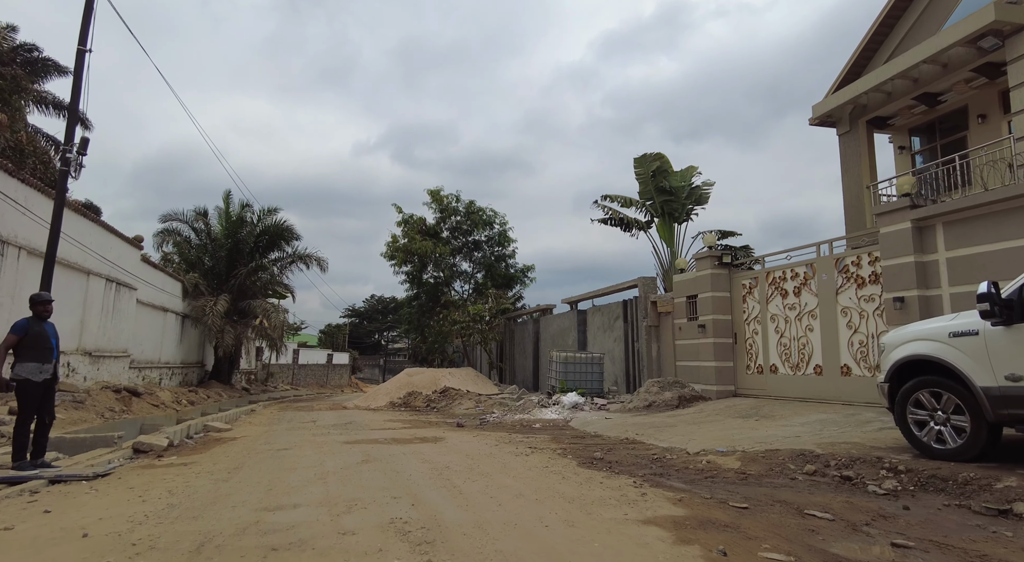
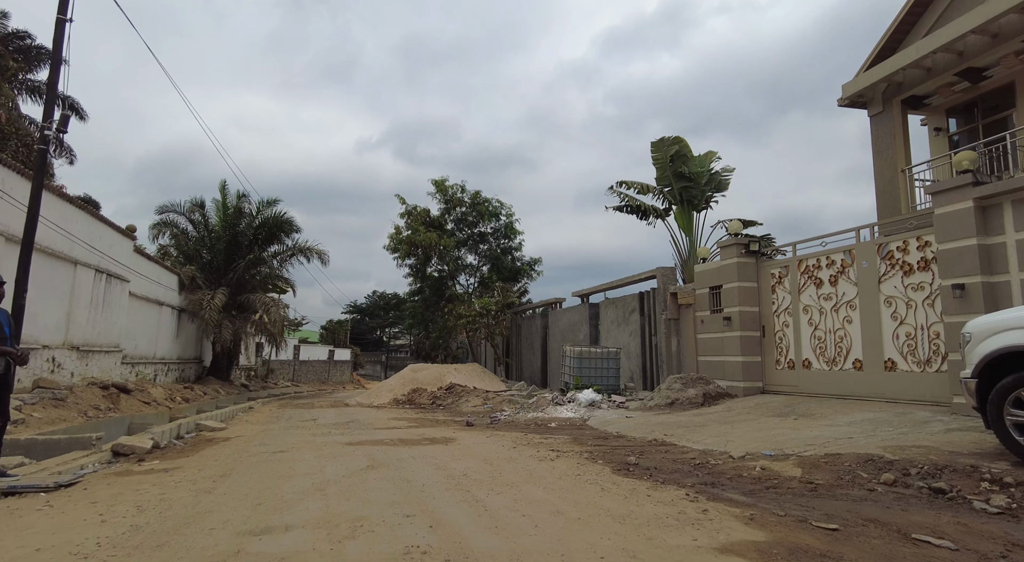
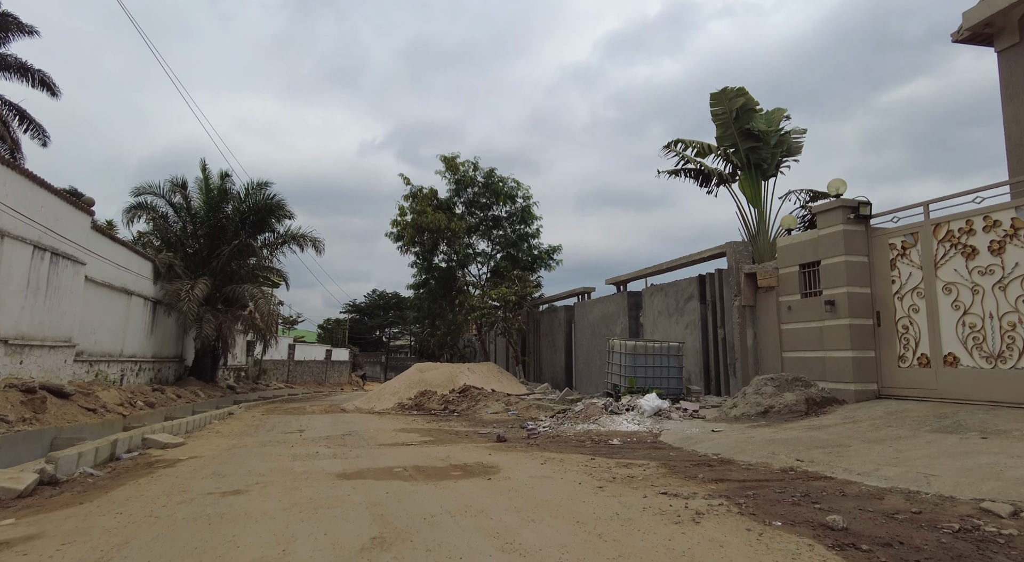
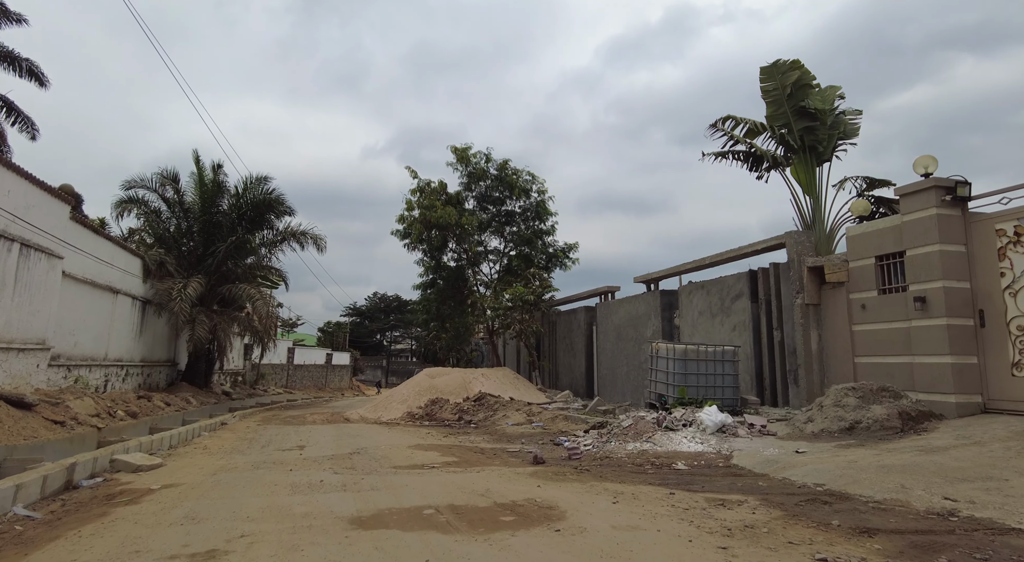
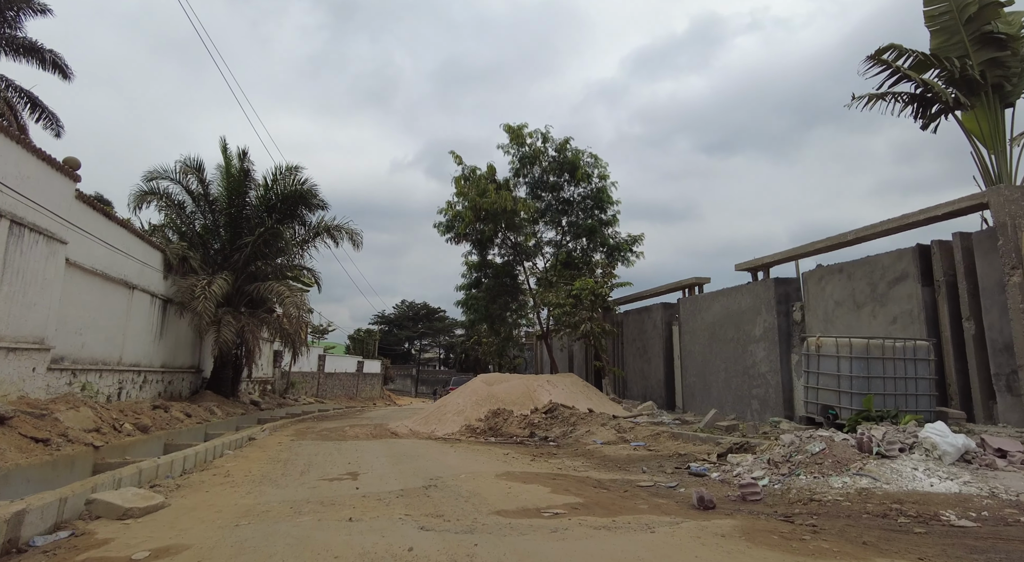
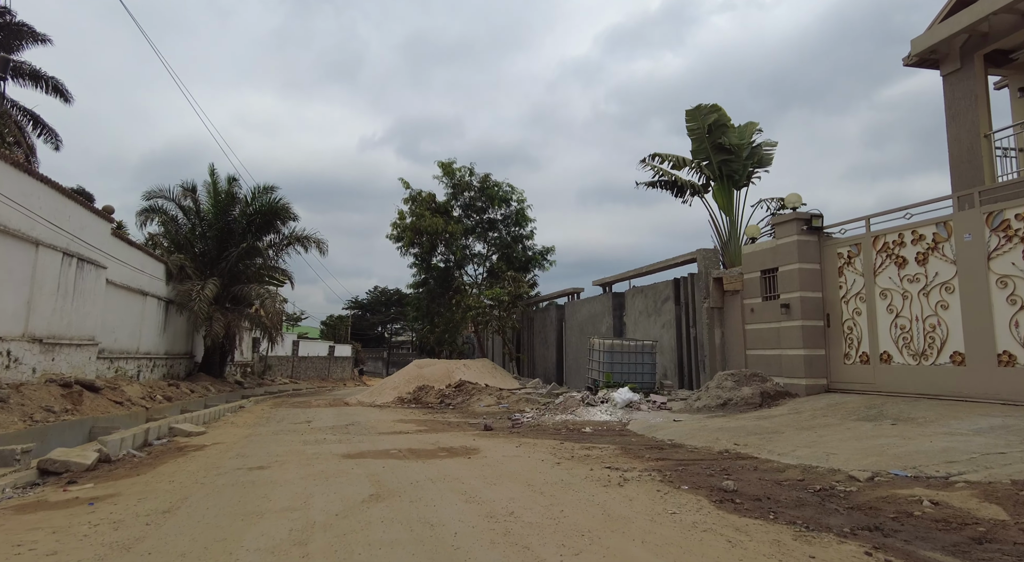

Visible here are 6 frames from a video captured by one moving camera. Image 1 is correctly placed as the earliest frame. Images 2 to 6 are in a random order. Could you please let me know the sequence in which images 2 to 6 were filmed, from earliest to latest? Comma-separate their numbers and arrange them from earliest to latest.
2, 6, 3, 4, 5
